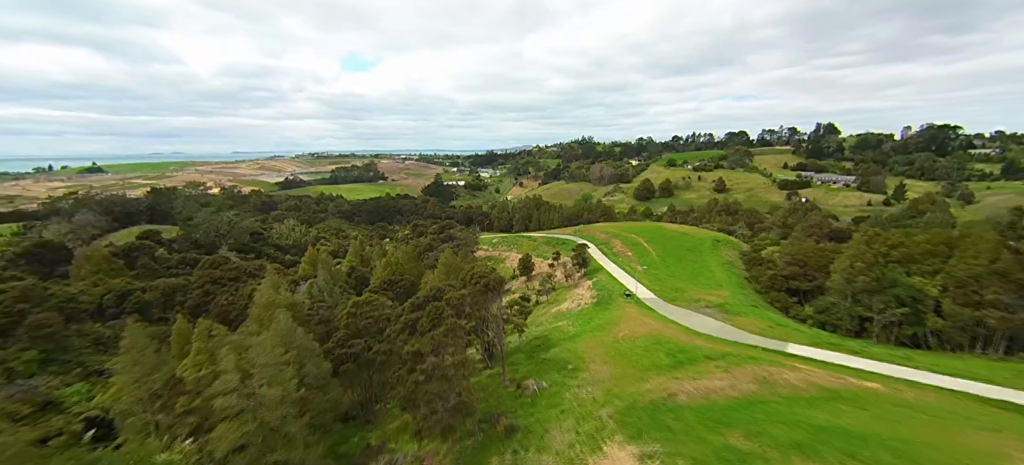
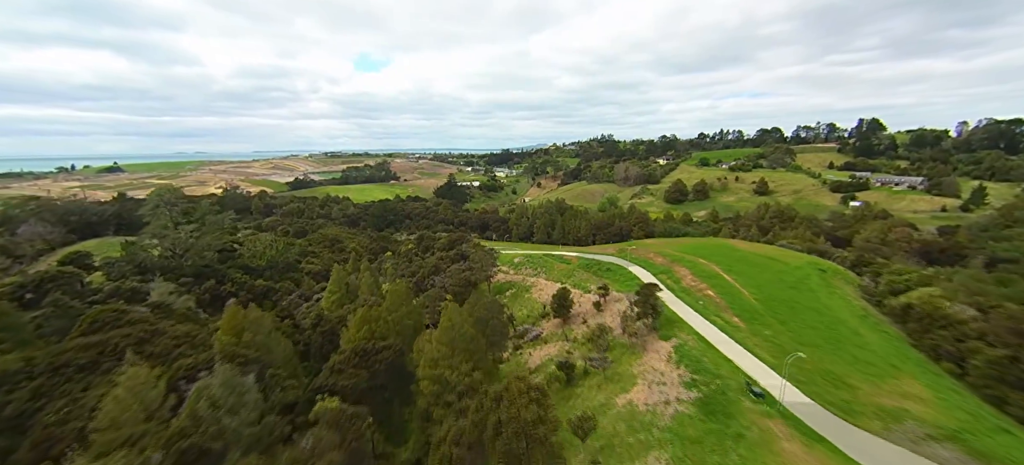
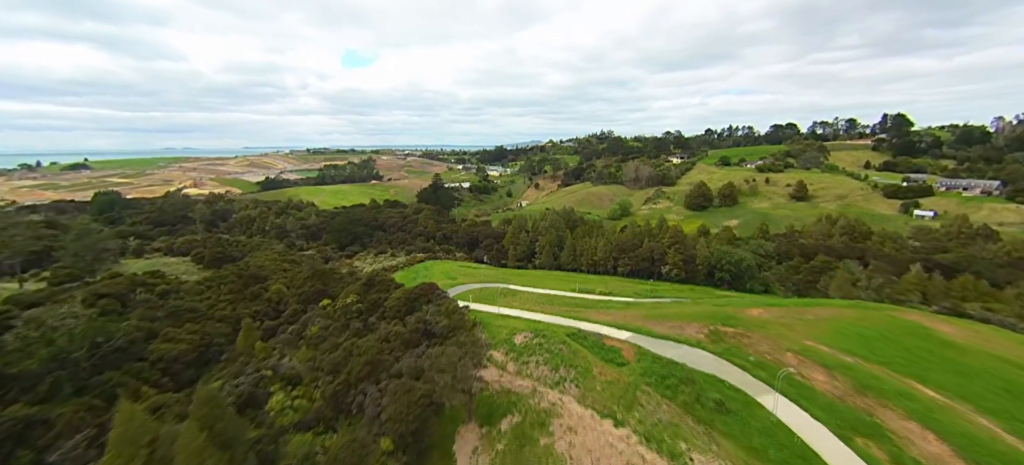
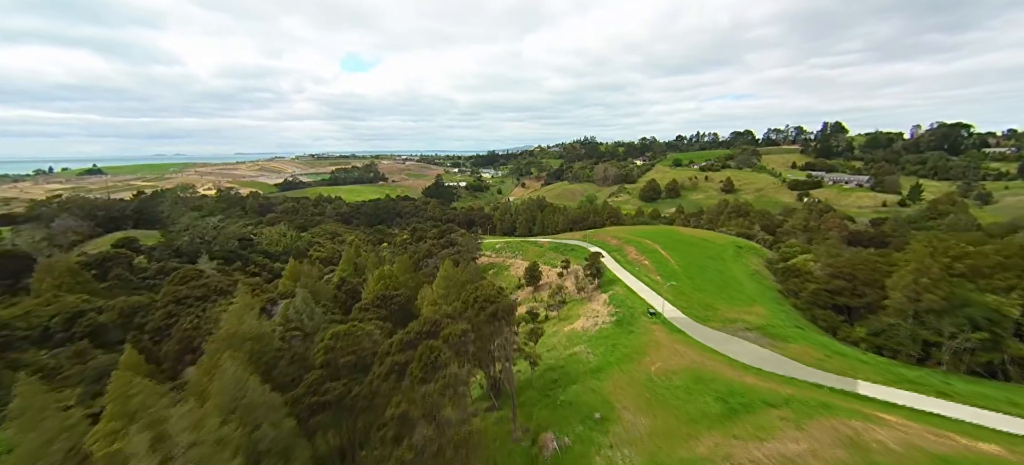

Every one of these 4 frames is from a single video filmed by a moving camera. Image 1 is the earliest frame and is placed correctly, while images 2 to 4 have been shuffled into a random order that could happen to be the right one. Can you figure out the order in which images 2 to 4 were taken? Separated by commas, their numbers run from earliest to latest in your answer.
4, 2, 3
